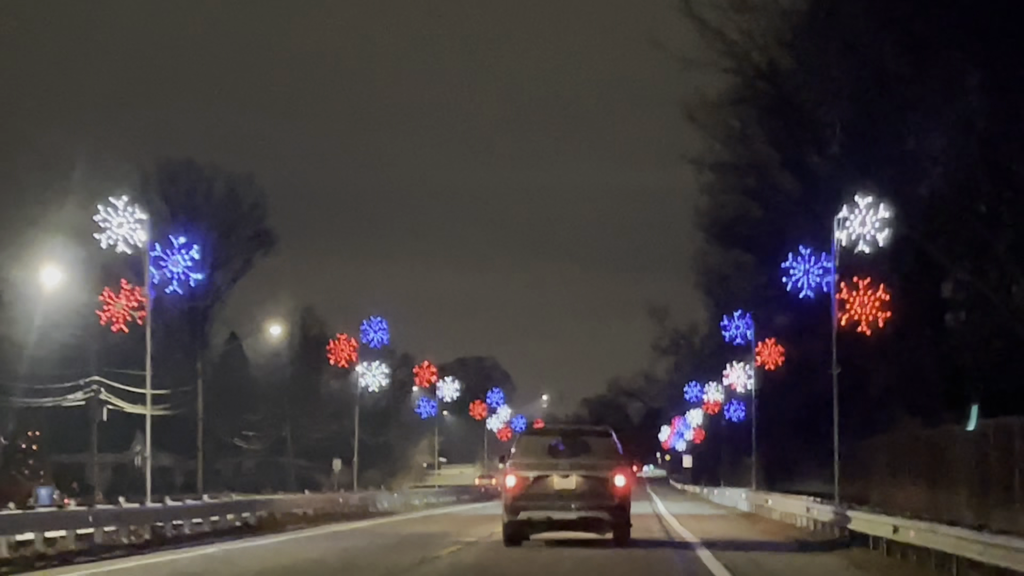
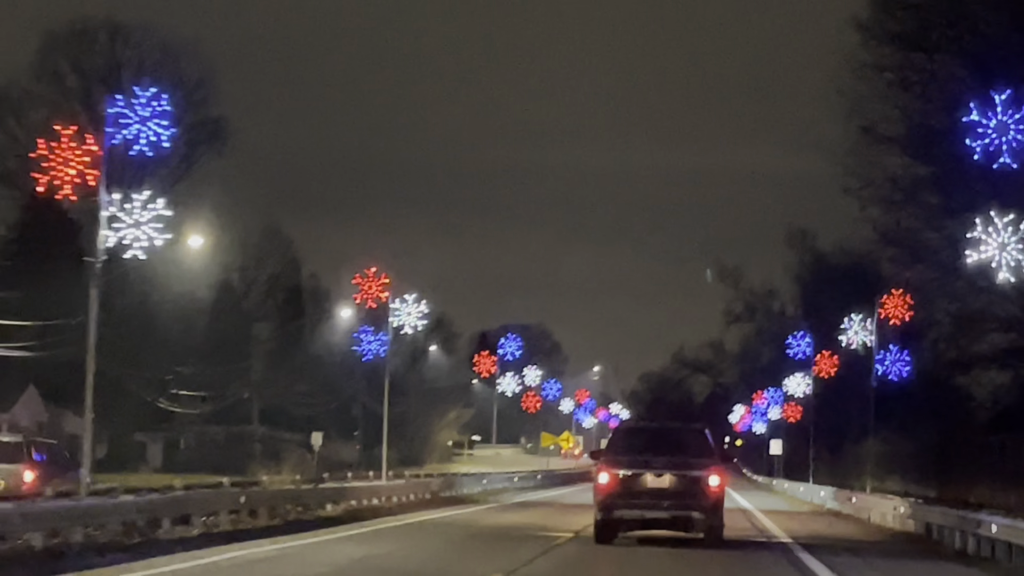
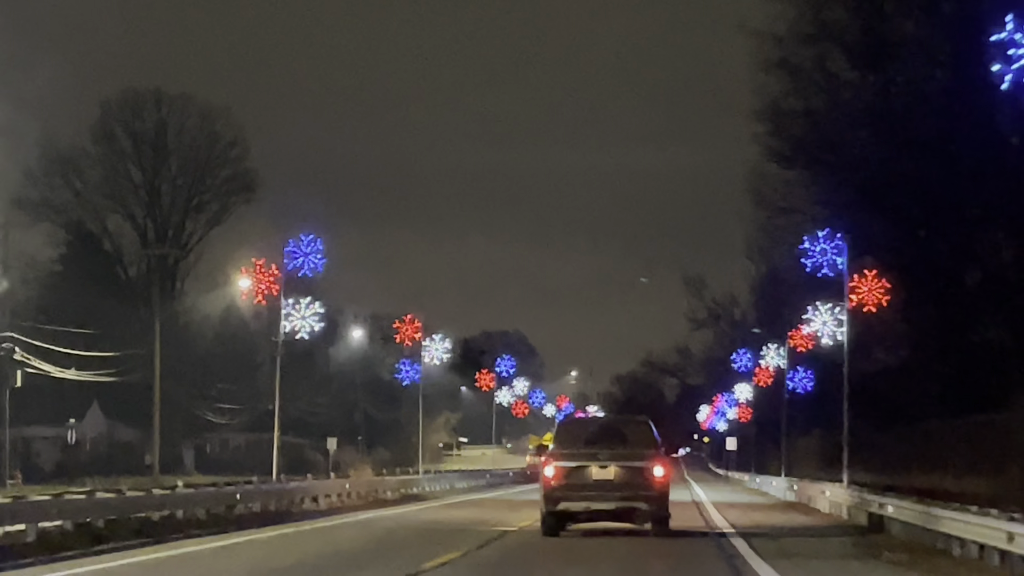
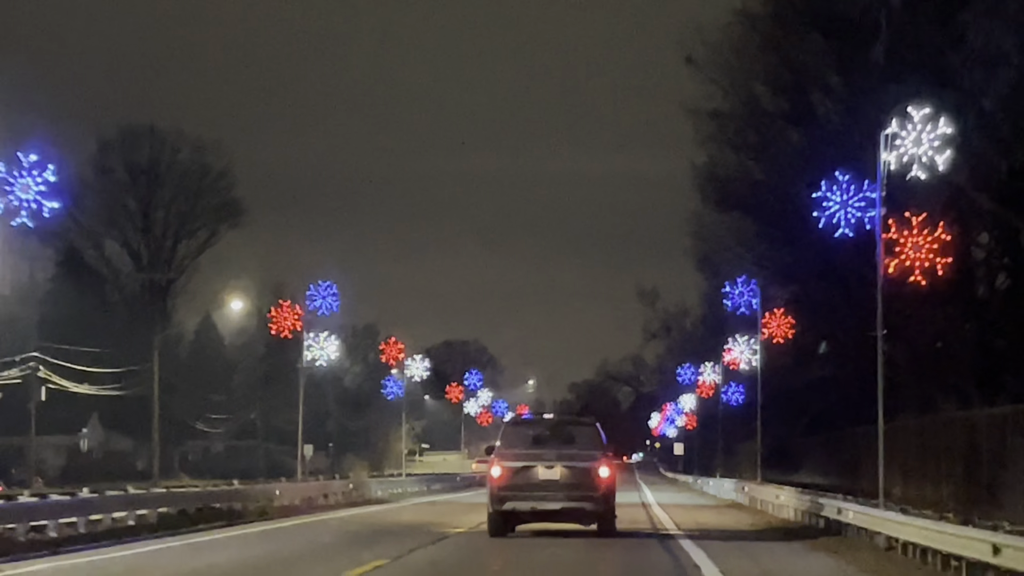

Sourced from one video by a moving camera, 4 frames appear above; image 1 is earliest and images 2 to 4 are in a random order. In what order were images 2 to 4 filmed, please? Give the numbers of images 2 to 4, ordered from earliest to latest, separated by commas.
4, 3, 2
